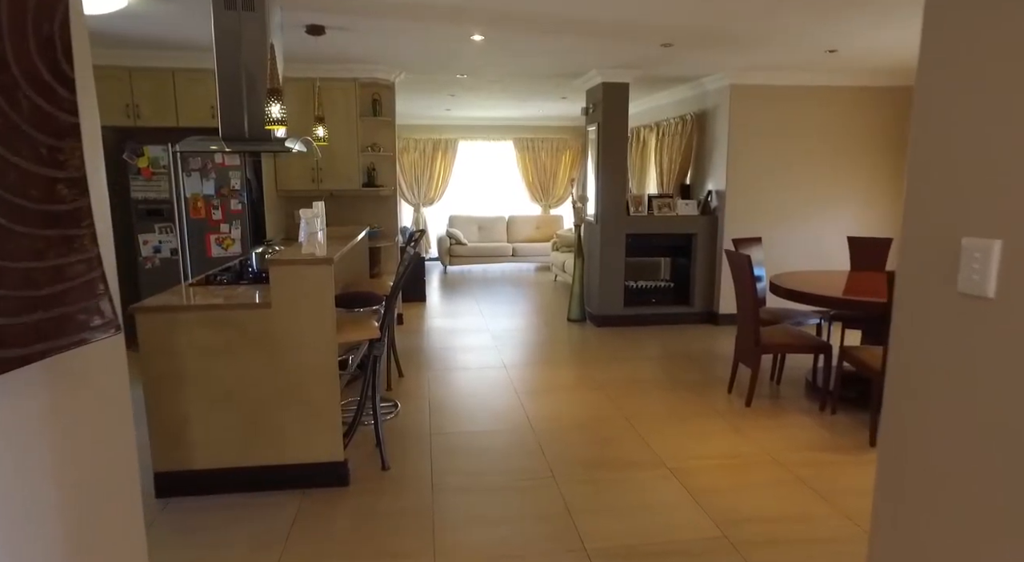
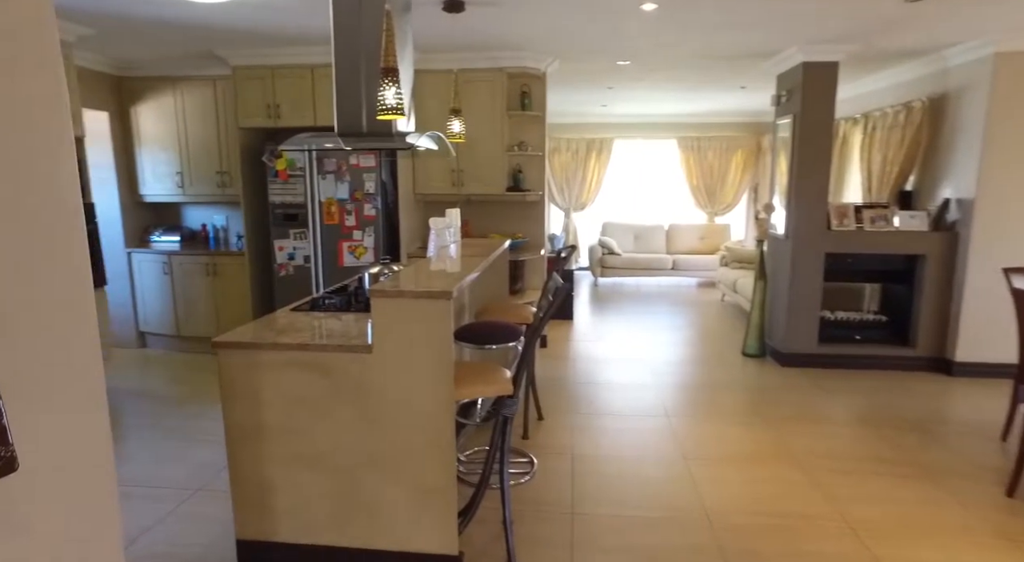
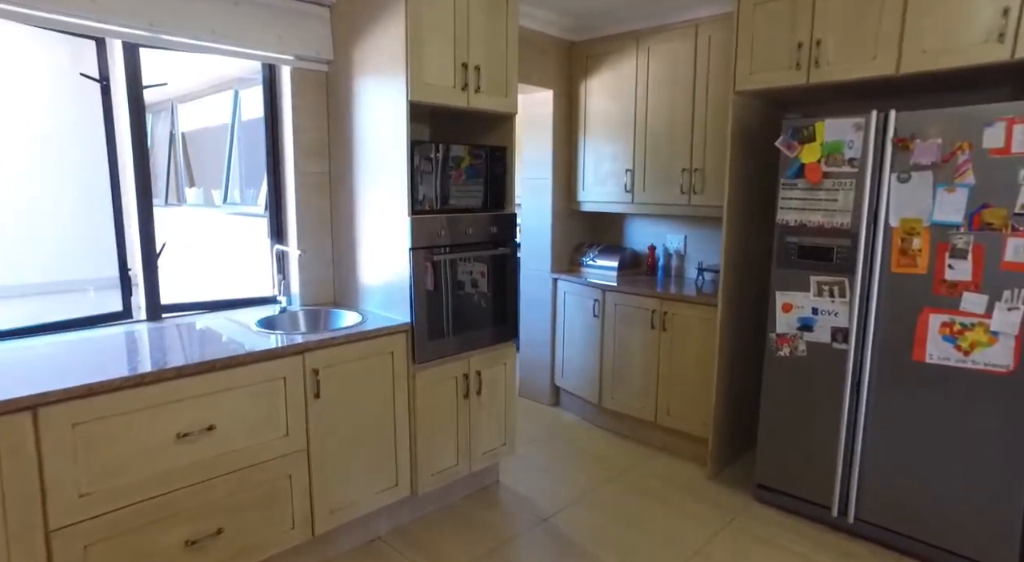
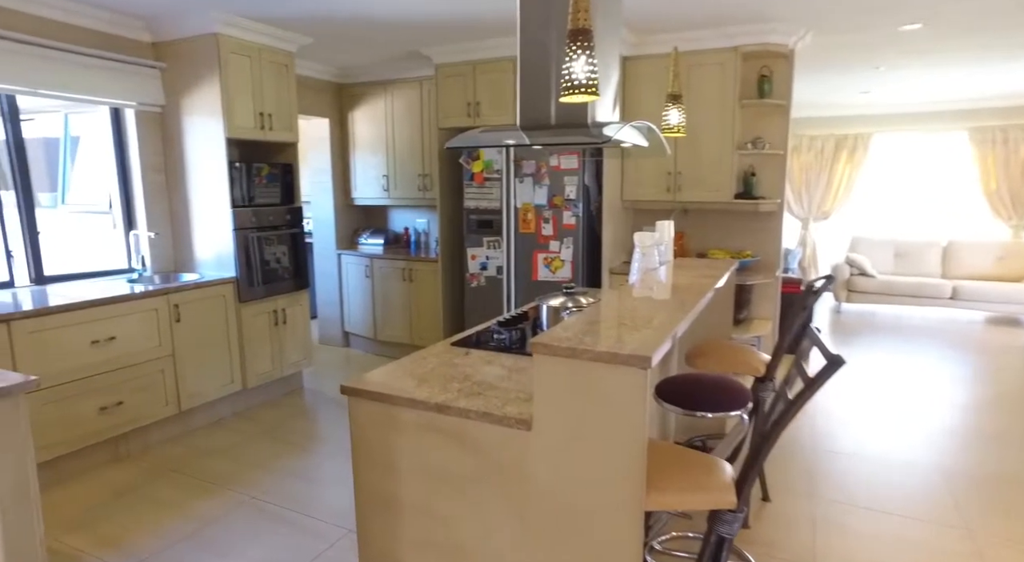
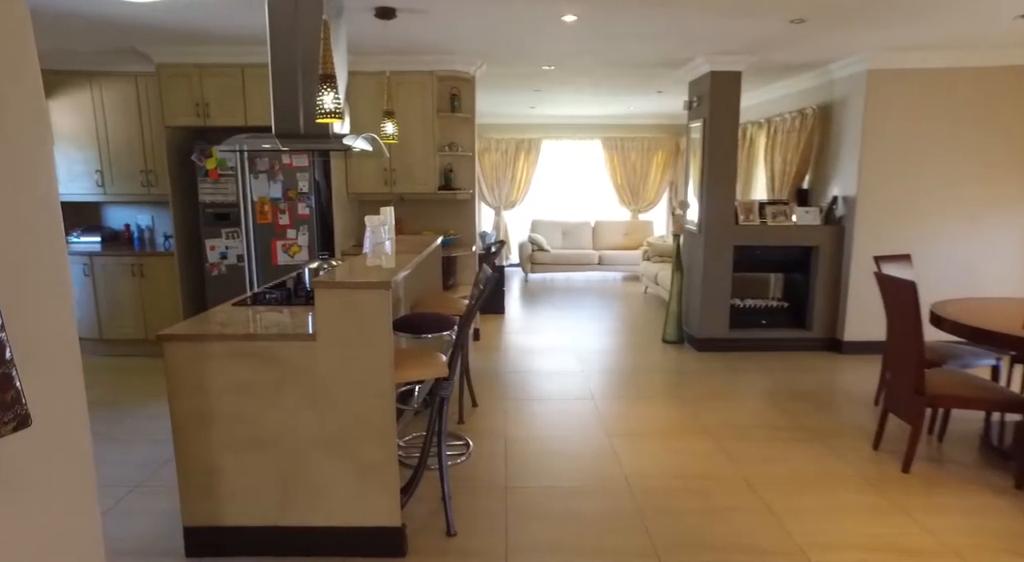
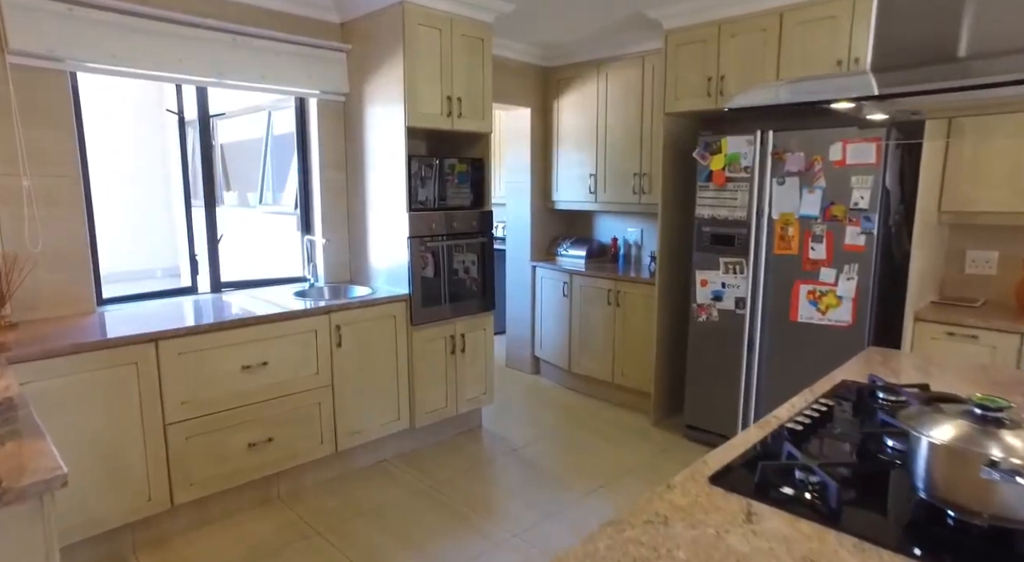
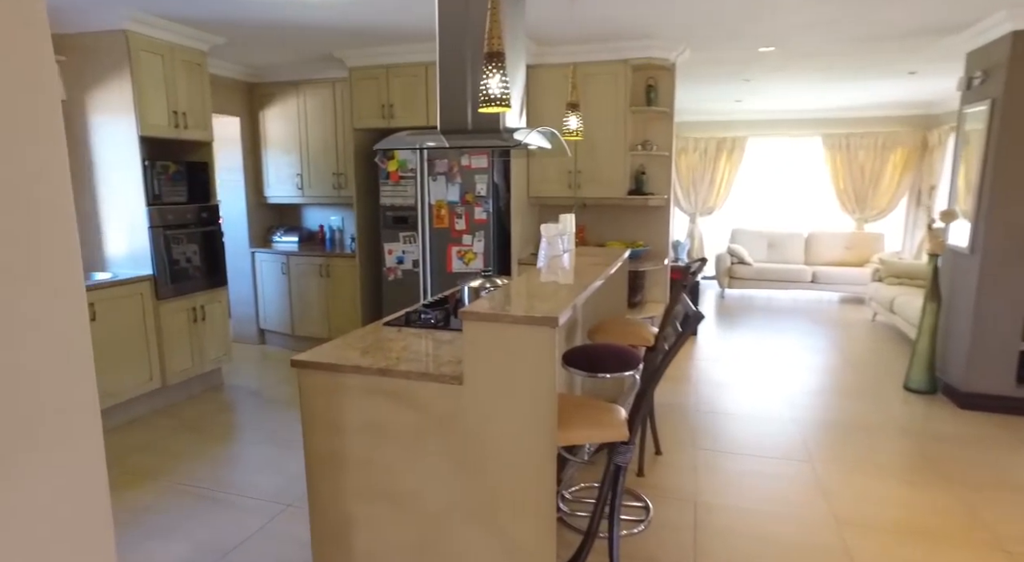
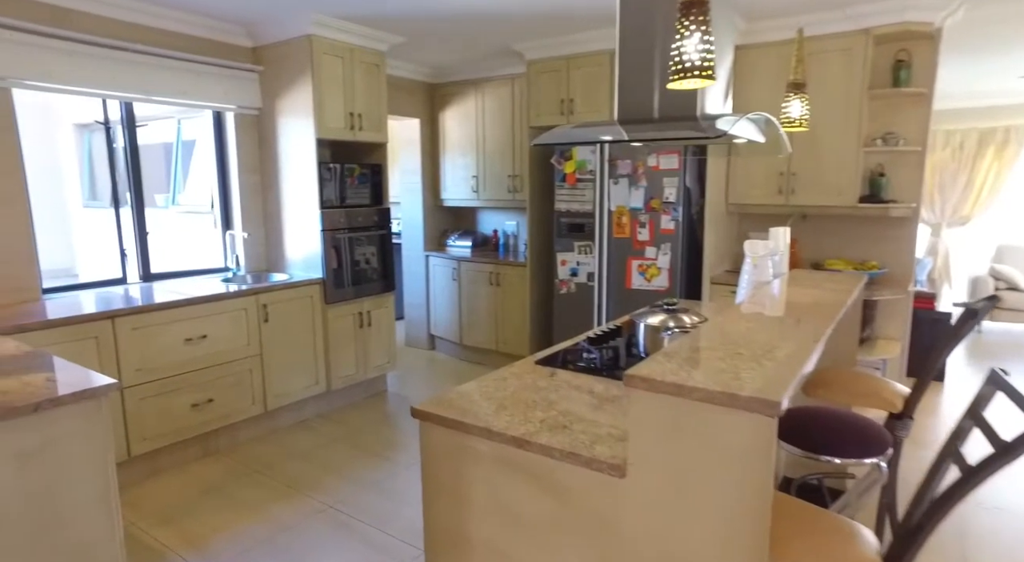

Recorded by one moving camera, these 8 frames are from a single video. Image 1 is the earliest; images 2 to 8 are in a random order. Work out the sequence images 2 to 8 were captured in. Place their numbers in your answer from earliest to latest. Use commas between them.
5, 2, 7, 4, 8, 6, 3
